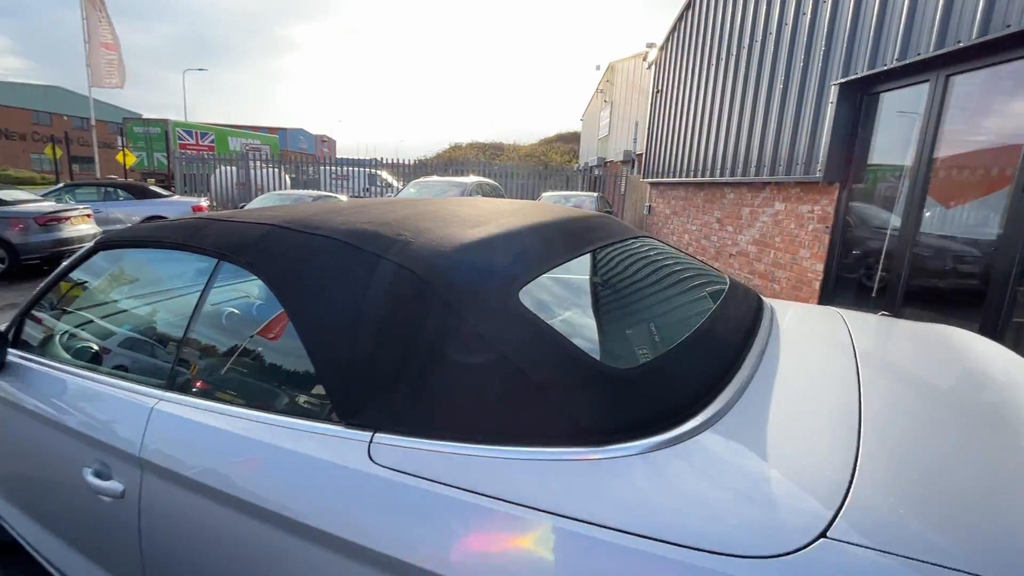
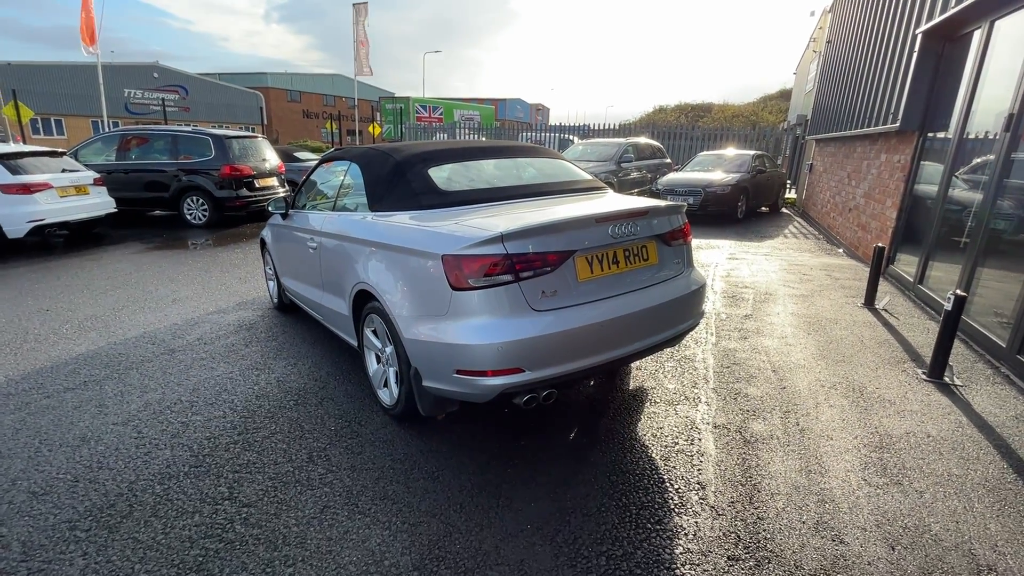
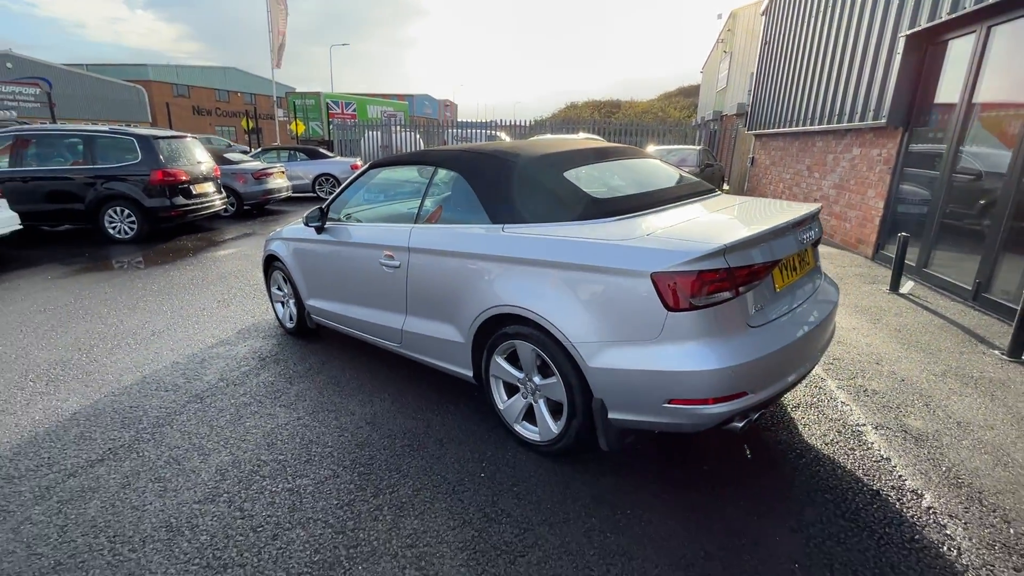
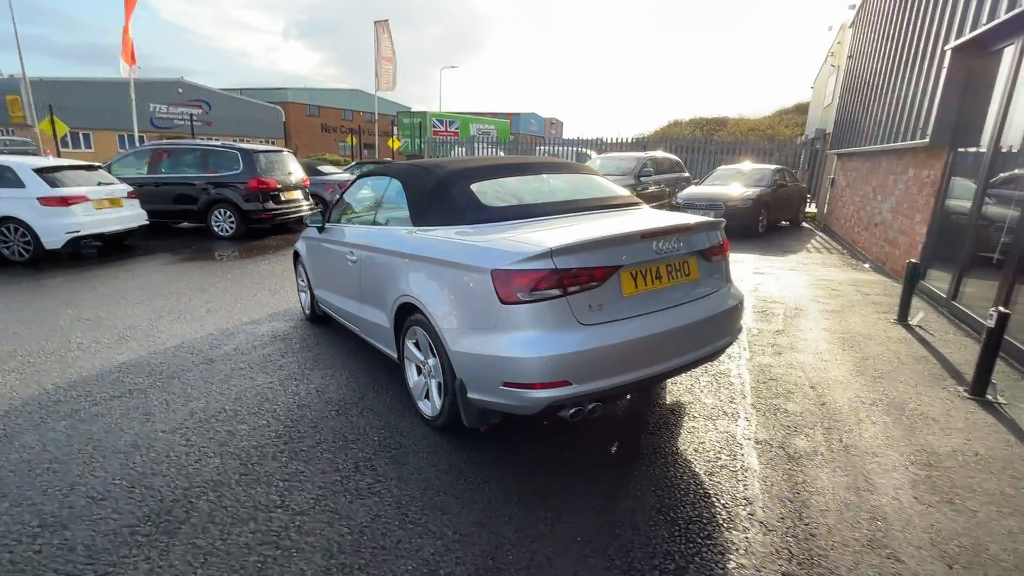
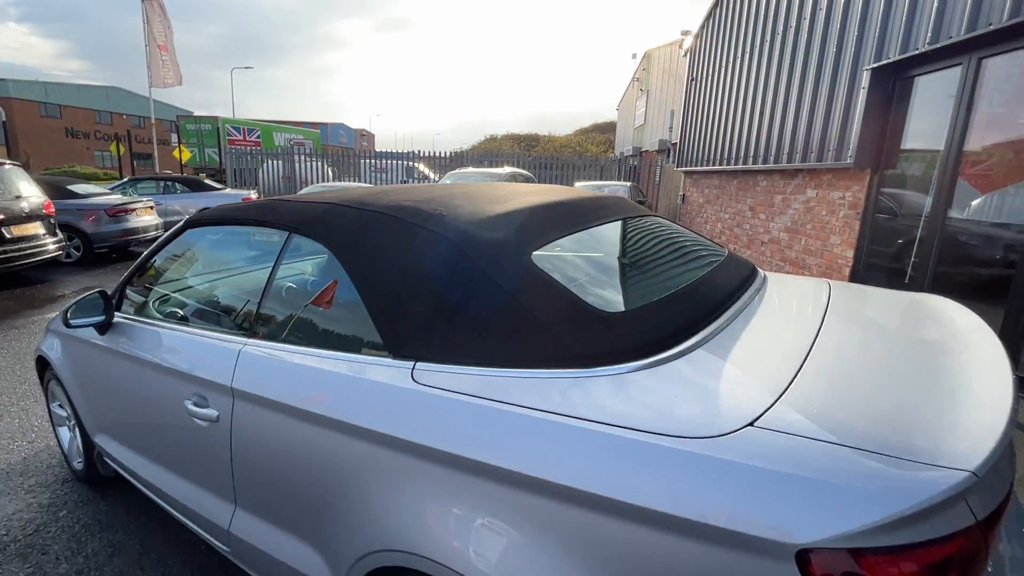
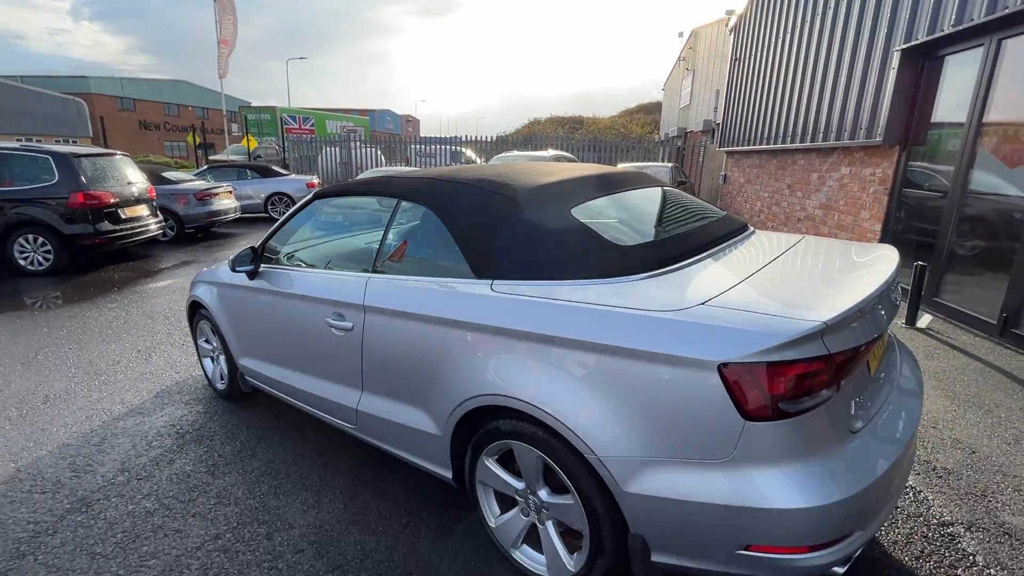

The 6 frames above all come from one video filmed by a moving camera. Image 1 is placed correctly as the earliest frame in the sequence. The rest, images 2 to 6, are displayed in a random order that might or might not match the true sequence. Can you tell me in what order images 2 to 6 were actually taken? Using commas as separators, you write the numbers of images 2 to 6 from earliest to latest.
5, 6, 3, 4, 2
